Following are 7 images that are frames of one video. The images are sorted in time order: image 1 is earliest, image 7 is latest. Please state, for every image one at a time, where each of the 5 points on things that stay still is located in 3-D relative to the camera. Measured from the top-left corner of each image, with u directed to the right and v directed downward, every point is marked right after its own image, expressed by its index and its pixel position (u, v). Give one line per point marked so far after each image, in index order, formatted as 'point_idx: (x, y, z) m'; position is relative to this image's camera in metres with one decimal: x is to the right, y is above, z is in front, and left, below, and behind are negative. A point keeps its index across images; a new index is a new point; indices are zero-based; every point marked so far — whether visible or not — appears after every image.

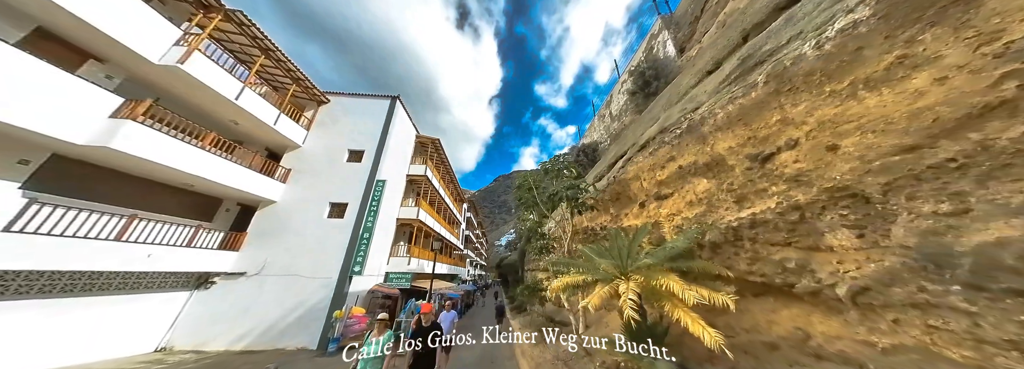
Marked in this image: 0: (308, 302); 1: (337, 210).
0: (-10.1, -5.9, +10.8) m
1: (-10.3, -1.5, +12.9) m
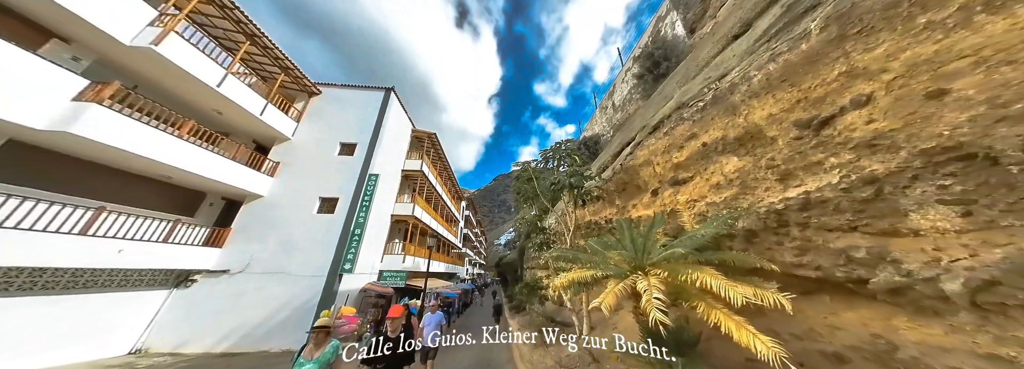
0: (-10.2, -5.5, +10.3) m
1: (-10.4, -1.2, +12.3) m
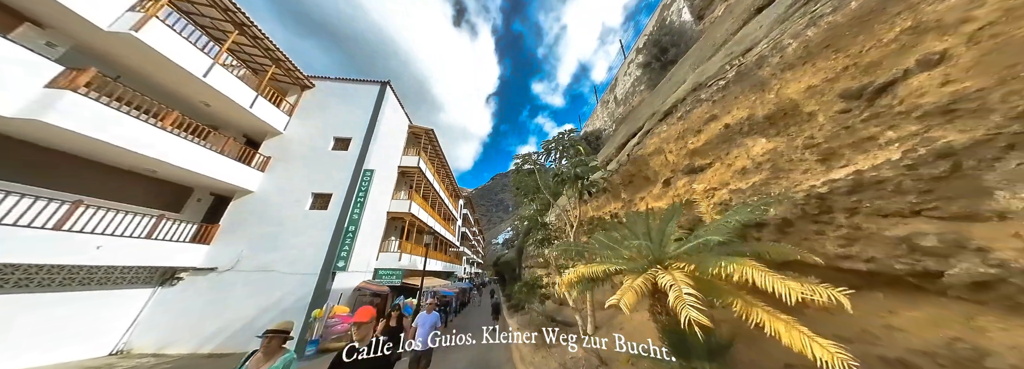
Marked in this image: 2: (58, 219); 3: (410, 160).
0: (-10.3, -5.3, +9.9) m
1: (-10.5, -0.9, +11.9) m
2: (-14.6, -1.1, +7.0) m
3: (-8.0, +2.0, +17.1) m
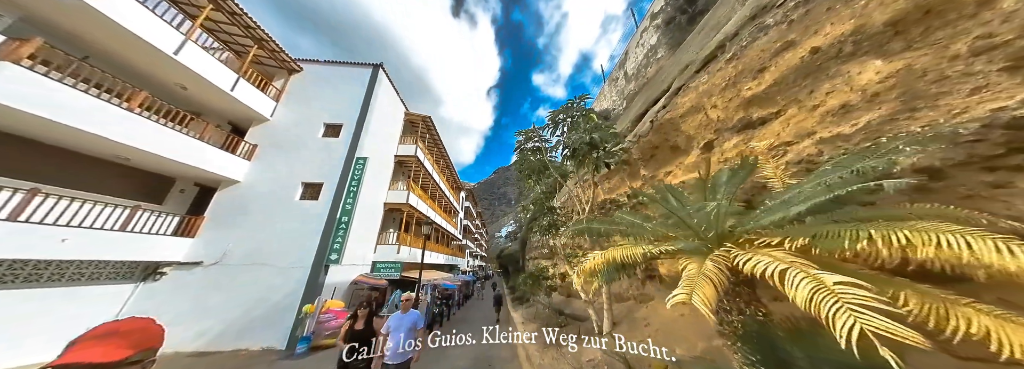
0: (-10.1, -4.8, +9.4) m
1: (-10.4, -0.3, +11.2) m
2: (-14.6, -0.7, +6.4) m
3: (-7.9, +2.7, +16.3) m
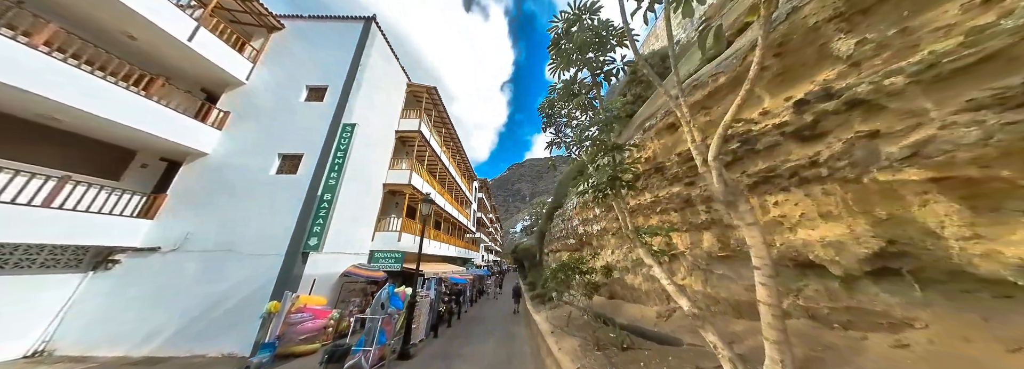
0: (-9.3, -3.6, +7.6) m
1: (-9.5, +0.8, +9.3) m
2: (-14.0, +0.3, +4.8) m
3: (-6.8, +4.0, +14.2) m
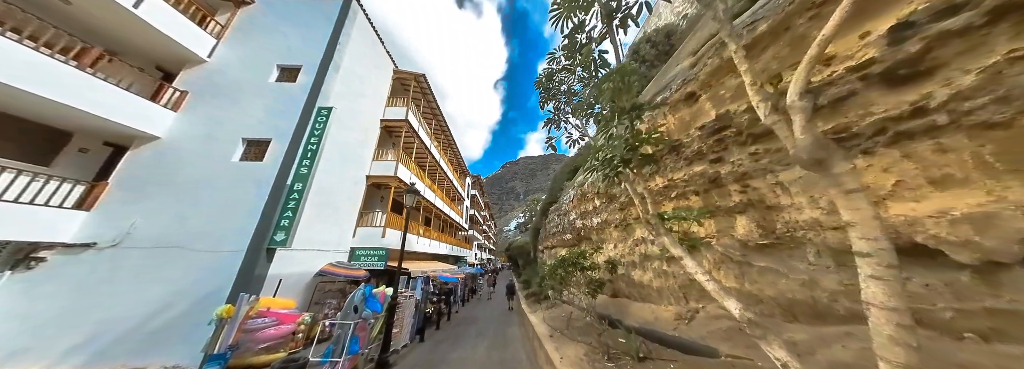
0: (-9.5, -3.2, +6.6) m
1: (-9.7, +1.3, +8.3) m
2: (-14.1, +0.7, +3.6) m
3: (-7.1, +4.5, +13.2) m
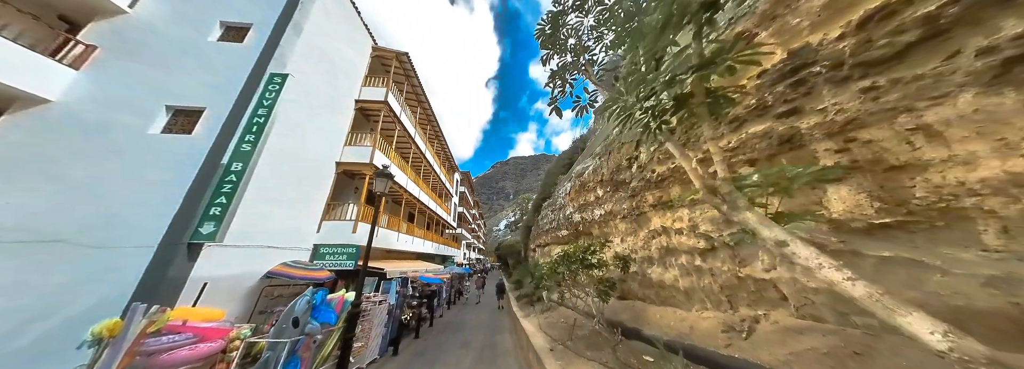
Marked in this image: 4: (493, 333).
0: (-9.7, -2.6, +5.0) m
1: (-10.0, +1.9, +6.7) m
2: (-14.1, +1.3, +1.8) m
3: (-7.6, +5.0, +11.8) m
4: (-0.9, -6.4, +9.3) m
